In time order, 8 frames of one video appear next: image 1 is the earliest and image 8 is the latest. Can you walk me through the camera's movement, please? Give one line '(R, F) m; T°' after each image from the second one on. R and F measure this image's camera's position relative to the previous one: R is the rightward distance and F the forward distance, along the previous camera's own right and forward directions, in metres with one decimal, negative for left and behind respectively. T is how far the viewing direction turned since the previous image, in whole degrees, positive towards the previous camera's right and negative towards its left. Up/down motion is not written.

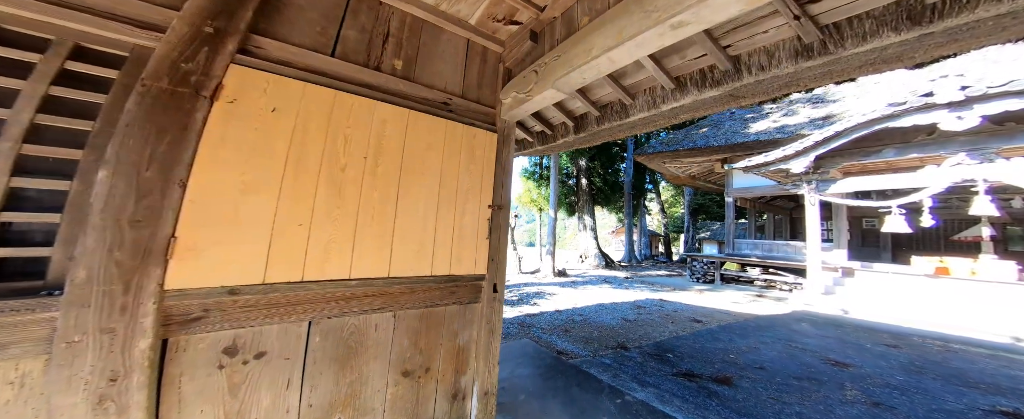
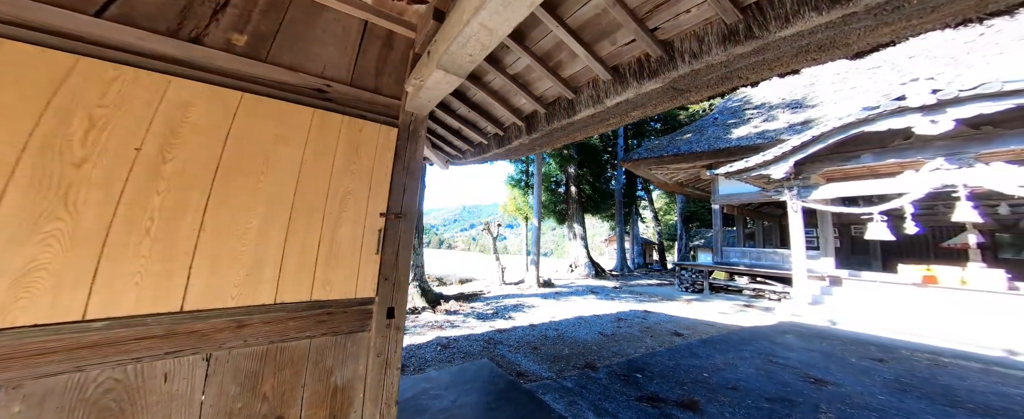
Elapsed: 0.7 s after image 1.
(+0.5, +0.2) m; +1°
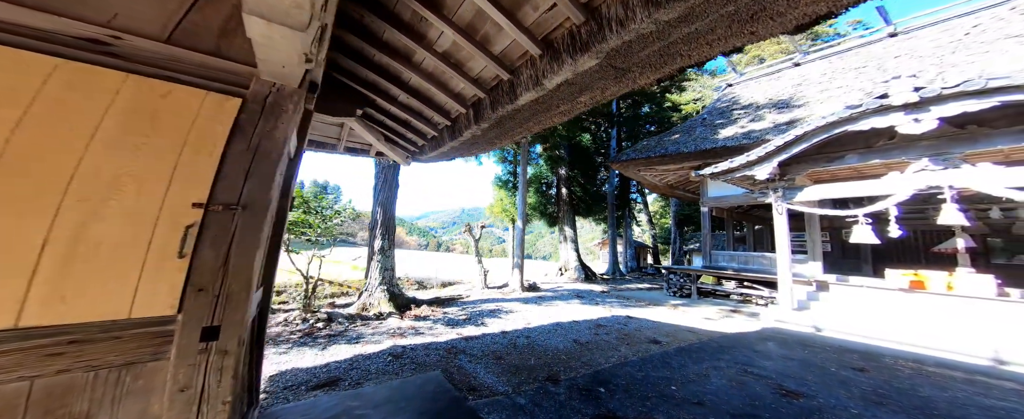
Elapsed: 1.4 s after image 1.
(+0.5, +0.3) m; +1°
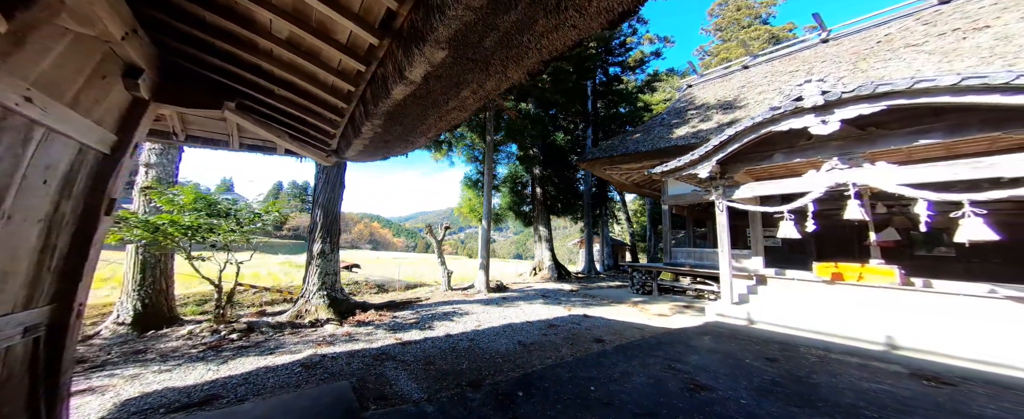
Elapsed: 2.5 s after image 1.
(+0.7, +0.1) m; +4°
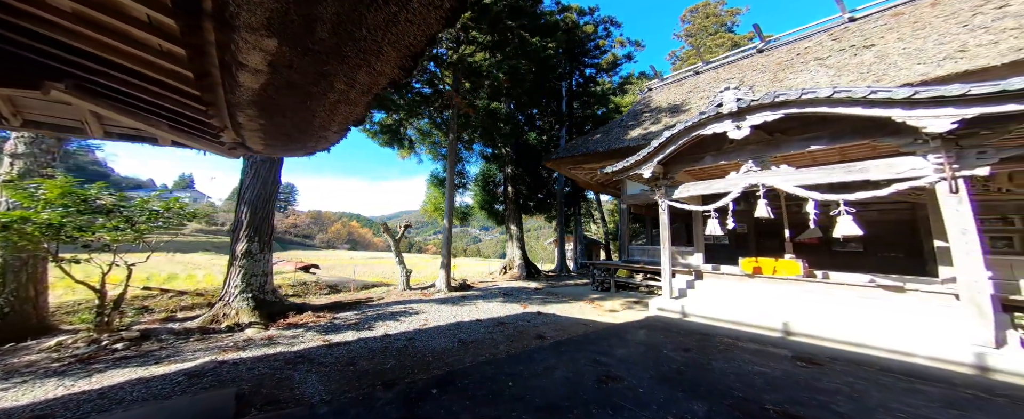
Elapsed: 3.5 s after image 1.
(+0.7, 0.0) m; +5°
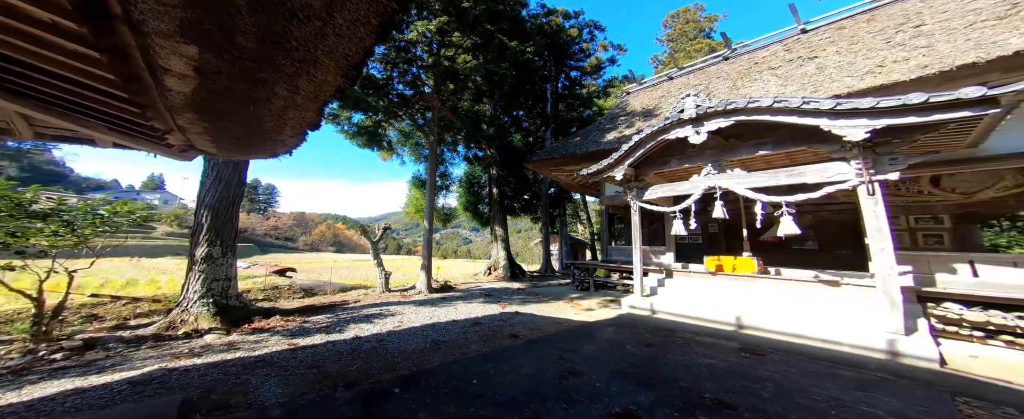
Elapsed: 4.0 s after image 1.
(+0.3, -0.1) m; +3°
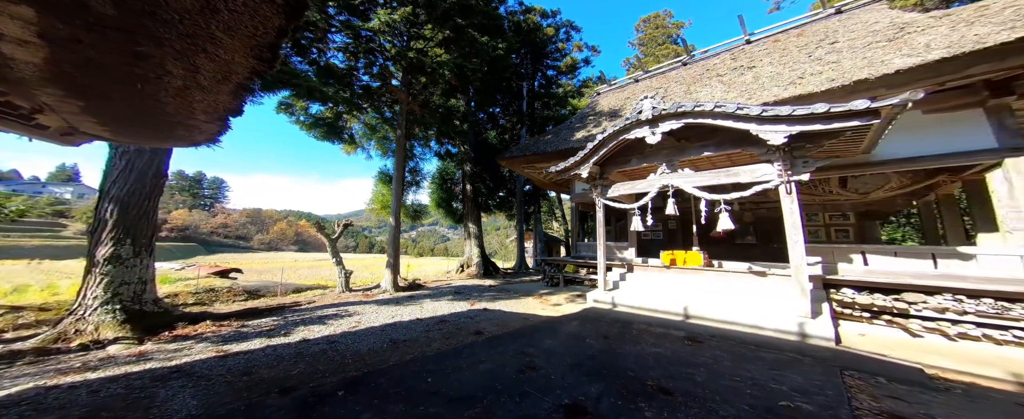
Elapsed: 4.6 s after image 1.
(+0.2, 0.0) m; +5°
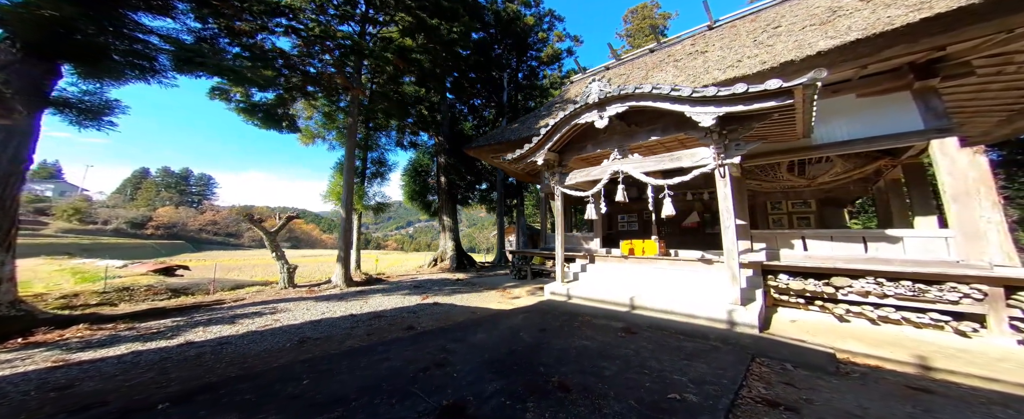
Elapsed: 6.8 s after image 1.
(+0.8, +0.2) m; +2°
